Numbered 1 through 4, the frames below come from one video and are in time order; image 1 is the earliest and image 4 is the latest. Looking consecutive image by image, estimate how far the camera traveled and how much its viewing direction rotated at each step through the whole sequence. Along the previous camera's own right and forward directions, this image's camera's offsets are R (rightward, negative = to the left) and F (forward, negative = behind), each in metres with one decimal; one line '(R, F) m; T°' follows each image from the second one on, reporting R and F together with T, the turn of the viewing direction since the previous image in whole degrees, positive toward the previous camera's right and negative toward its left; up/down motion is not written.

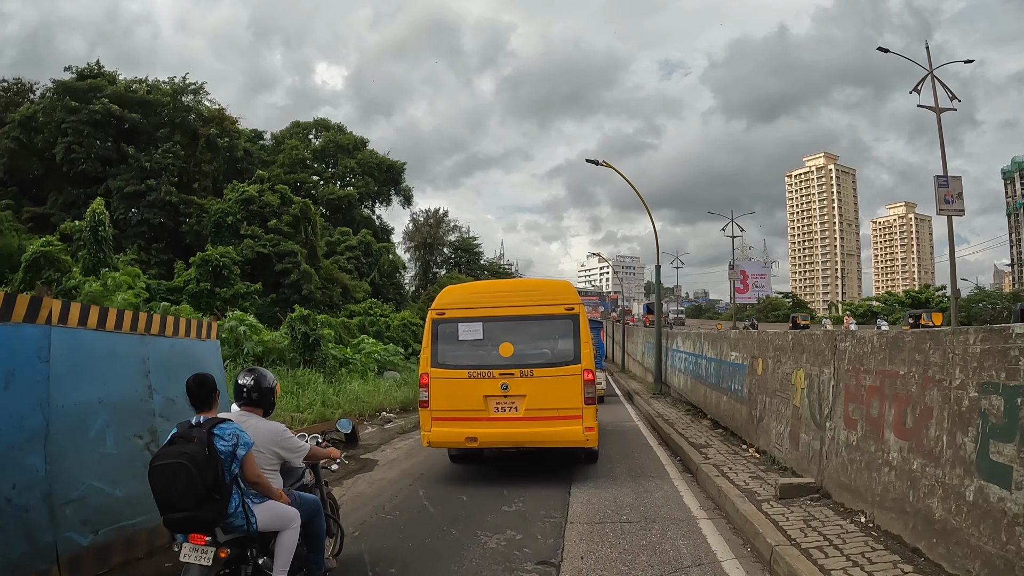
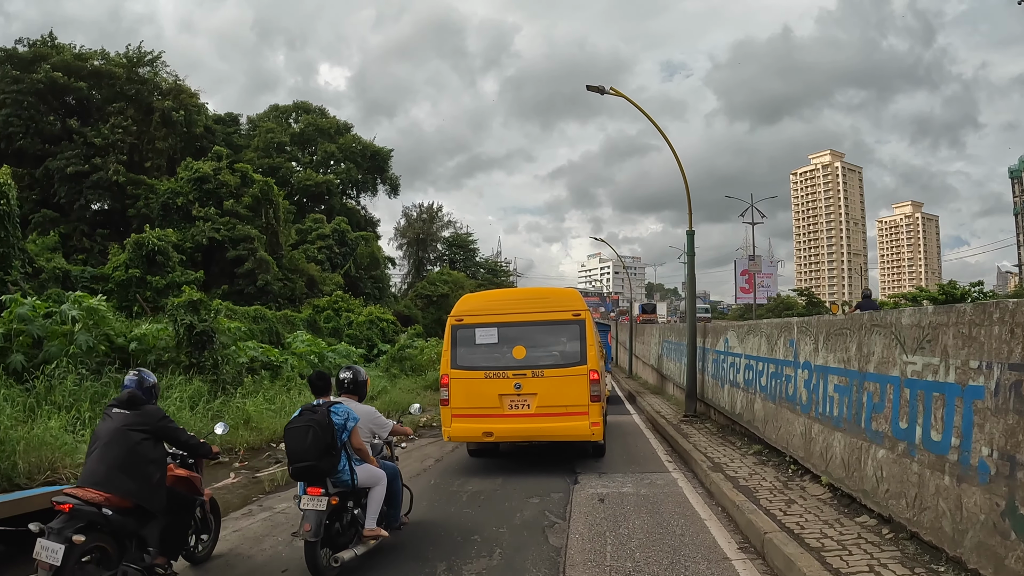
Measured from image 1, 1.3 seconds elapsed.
(+0.2, +1.9) m; 0°
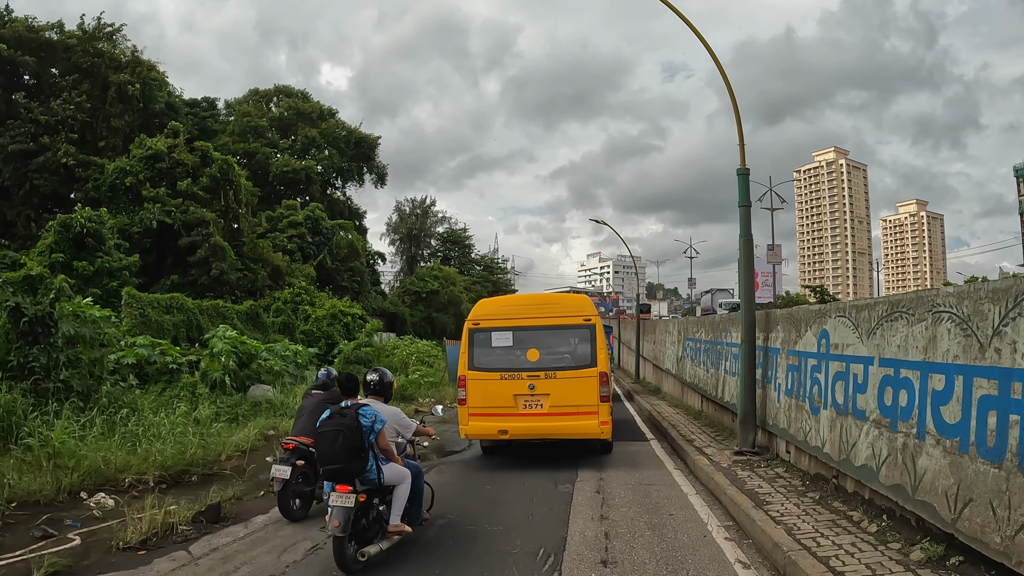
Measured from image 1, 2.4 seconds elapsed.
(+0.2, +1.5) m; 0°
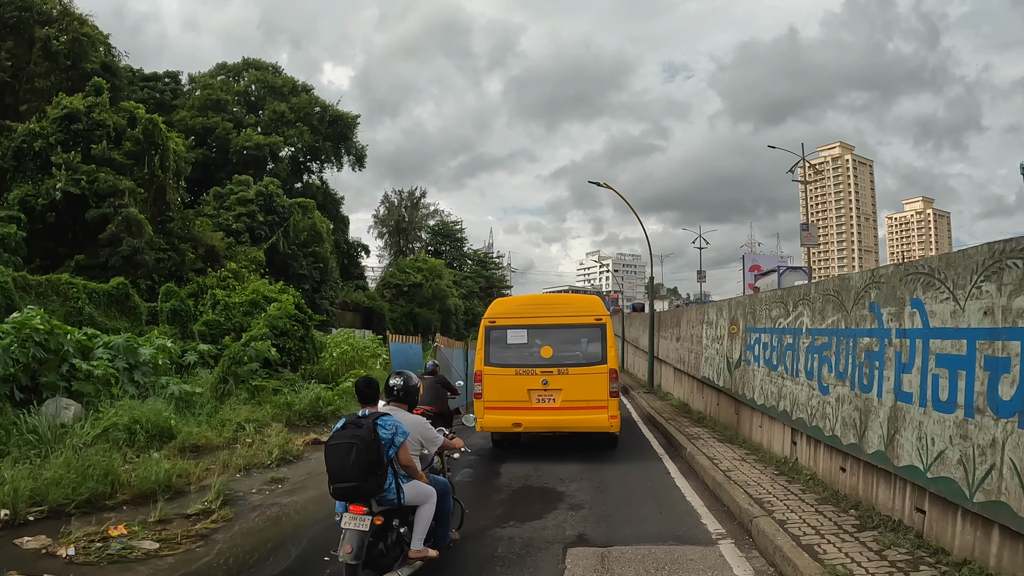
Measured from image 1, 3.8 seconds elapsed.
(+0.2, +1.9) m; 0°
